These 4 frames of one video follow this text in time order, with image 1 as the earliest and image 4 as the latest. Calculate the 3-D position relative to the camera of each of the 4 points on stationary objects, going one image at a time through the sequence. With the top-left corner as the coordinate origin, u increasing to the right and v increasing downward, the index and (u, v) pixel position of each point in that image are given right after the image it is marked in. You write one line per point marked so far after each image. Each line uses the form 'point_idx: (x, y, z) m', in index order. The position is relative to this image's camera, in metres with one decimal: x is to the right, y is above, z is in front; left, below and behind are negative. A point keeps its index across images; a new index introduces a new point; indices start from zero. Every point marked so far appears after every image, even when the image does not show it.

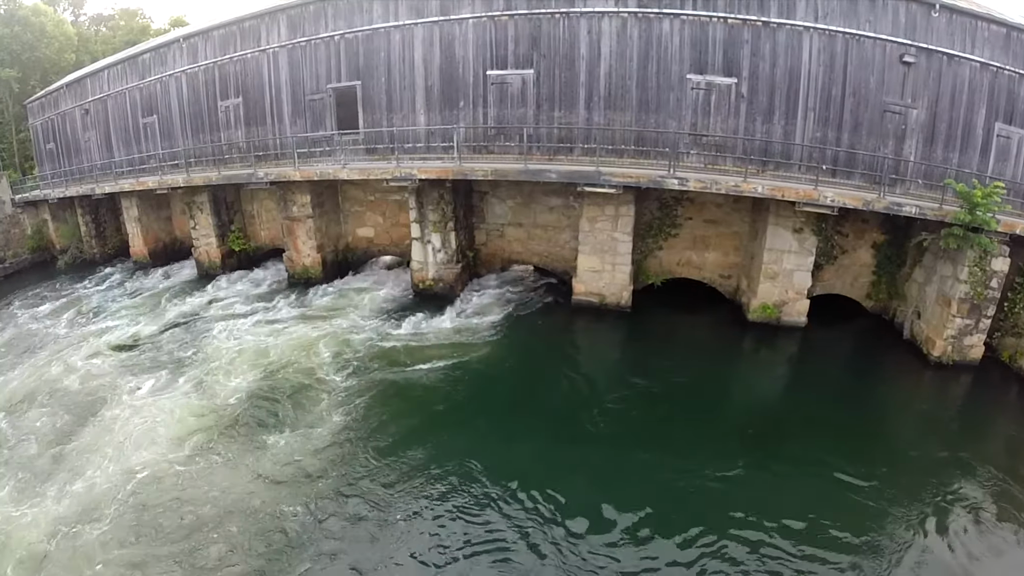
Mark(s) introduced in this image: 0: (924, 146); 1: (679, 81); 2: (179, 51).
0: (+8.0, +2.8, +11.8) m
1: (+3.4, +4.2, +12.3) m
2: (-9.3, +6.6, +16.8) m
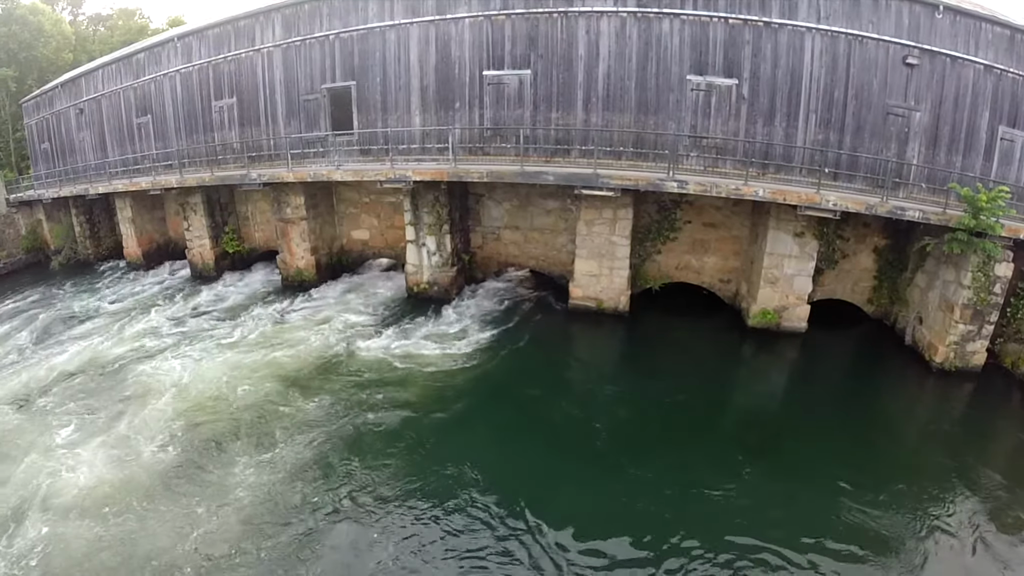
0: (+8.0, +2.7, +11.6) m
1: (+3.3, +4.1, +12.1) m
2: (-9.3, +6.6, +16.6) m
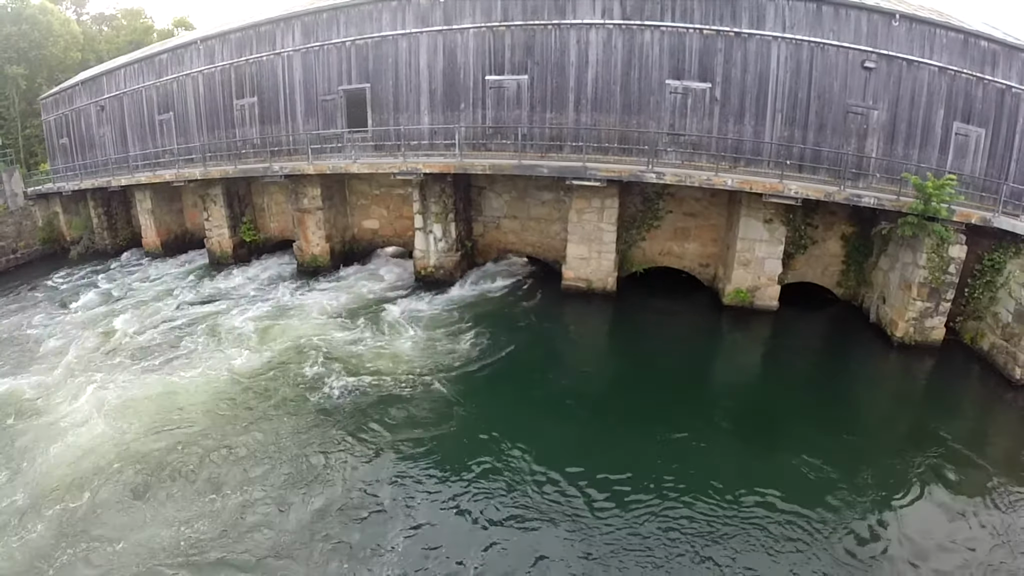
0: (+8.0, +3.1, +12.8) m
1: (+3.3, +4.5, +13.3) m
2: (-9.4, +7.0, +17.7) m
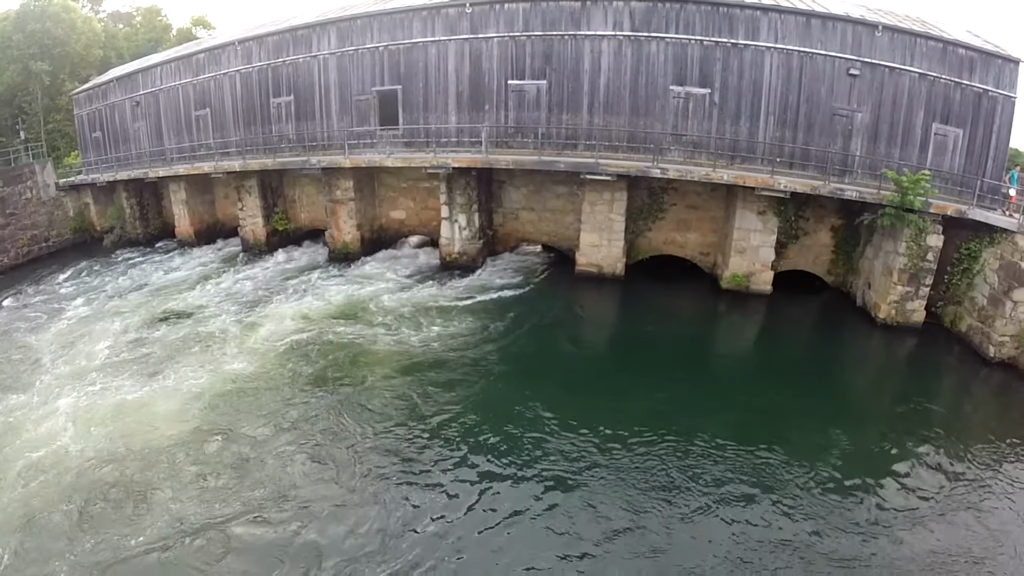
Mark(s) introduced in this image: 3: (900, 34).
0: (+8.4, +3.4, +14.0) m
1: (+3.7, +4.8, +14.4) m
2: (-8.9, +7.4, +18.9) m
3: (+8.7, +5.7, +13.3) m
